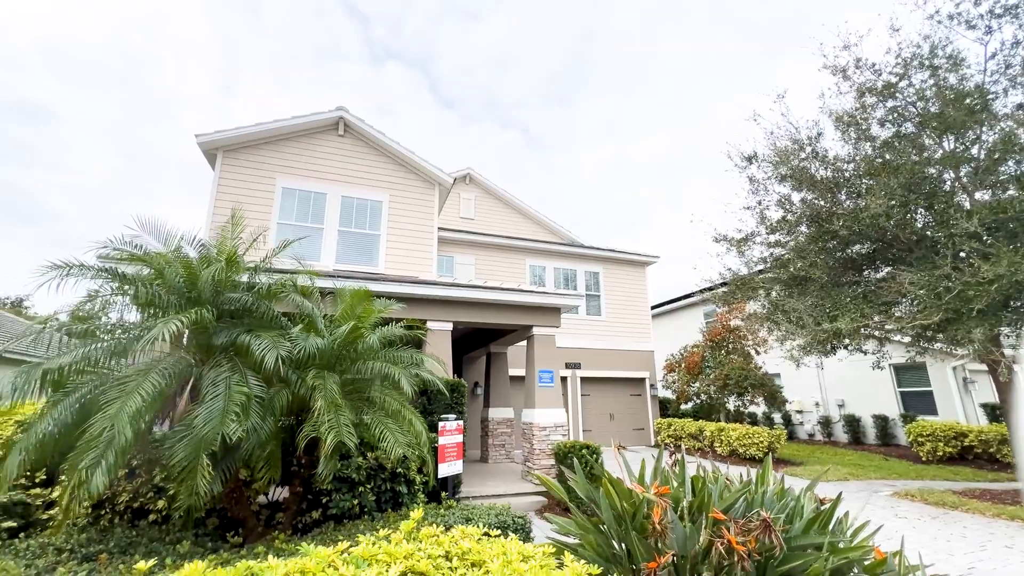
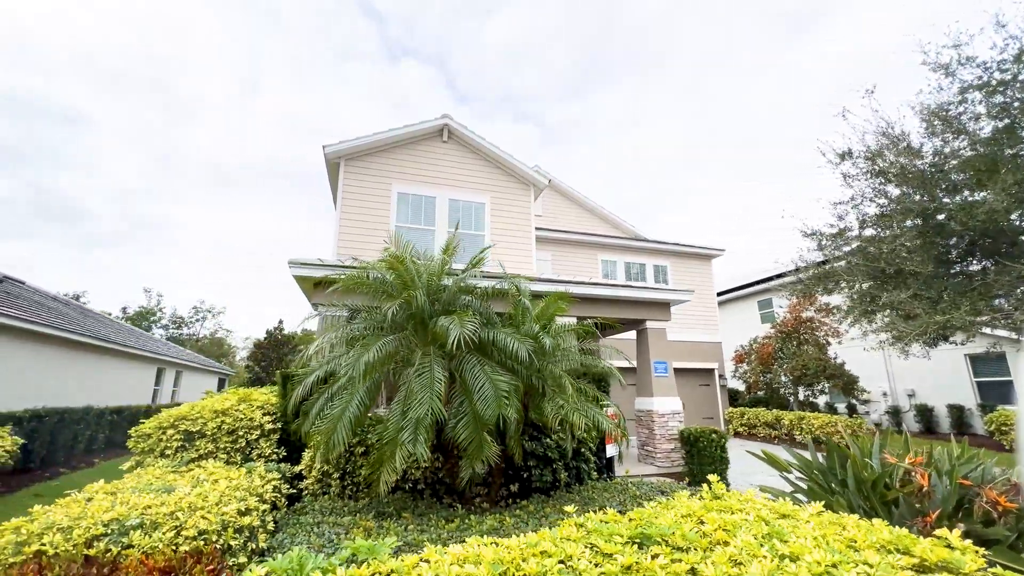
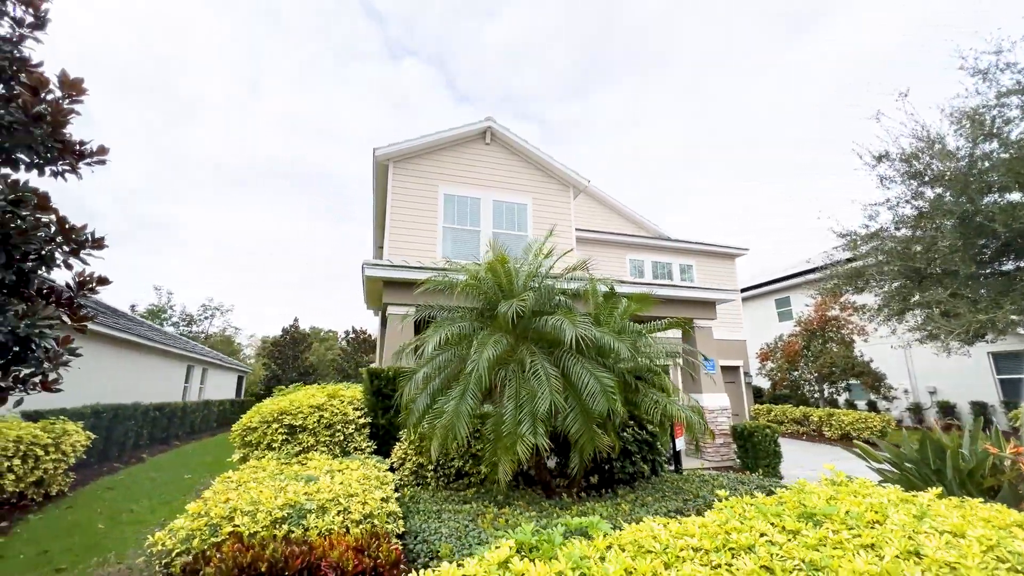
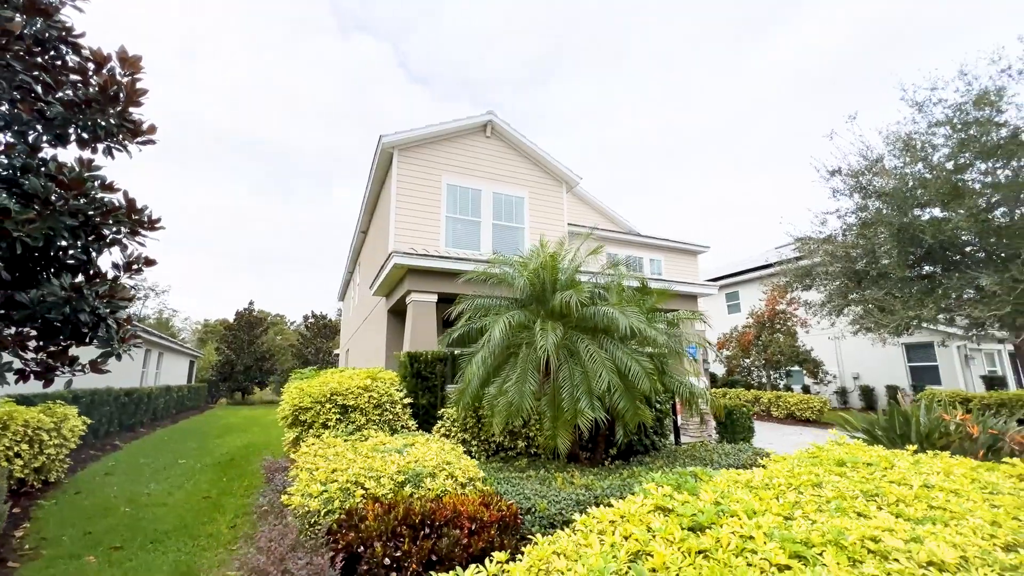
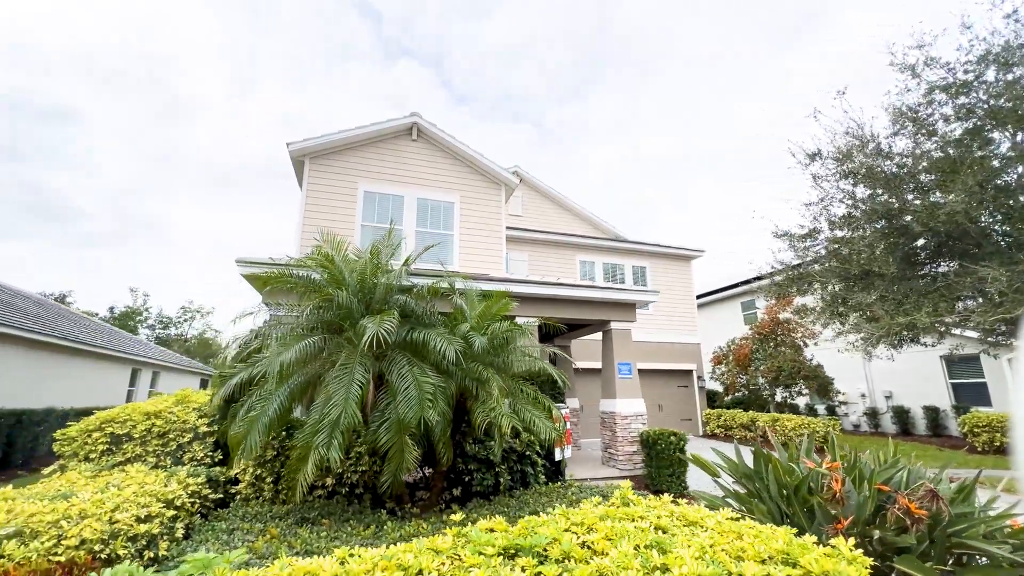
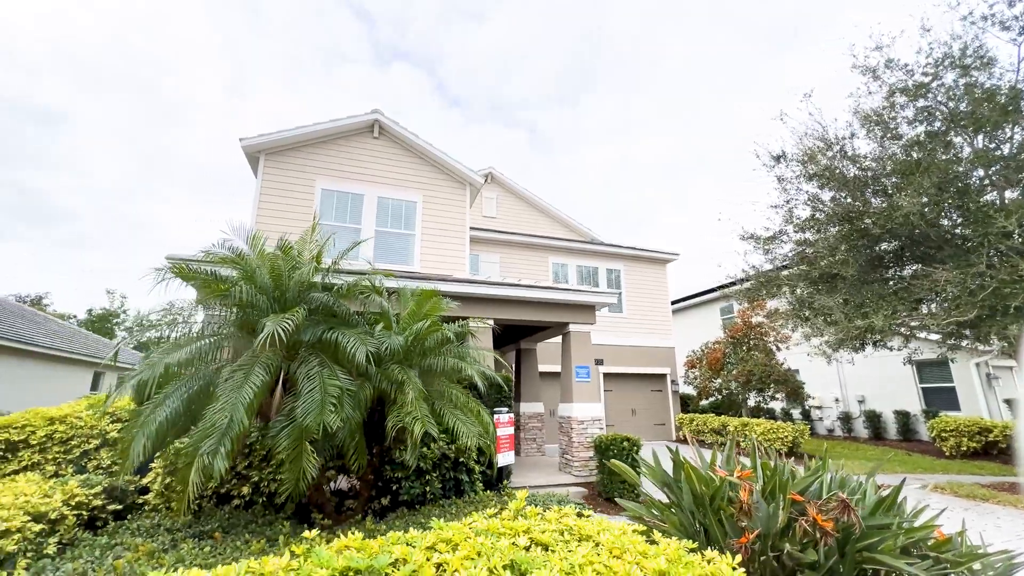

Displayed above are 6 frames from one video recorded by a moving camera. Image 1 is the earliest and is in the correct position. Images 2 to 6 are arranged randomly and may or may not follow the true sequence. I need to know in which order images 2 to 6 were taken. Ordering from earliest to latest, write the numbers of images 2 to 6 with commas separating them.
6, 5, 2, 3, 4
